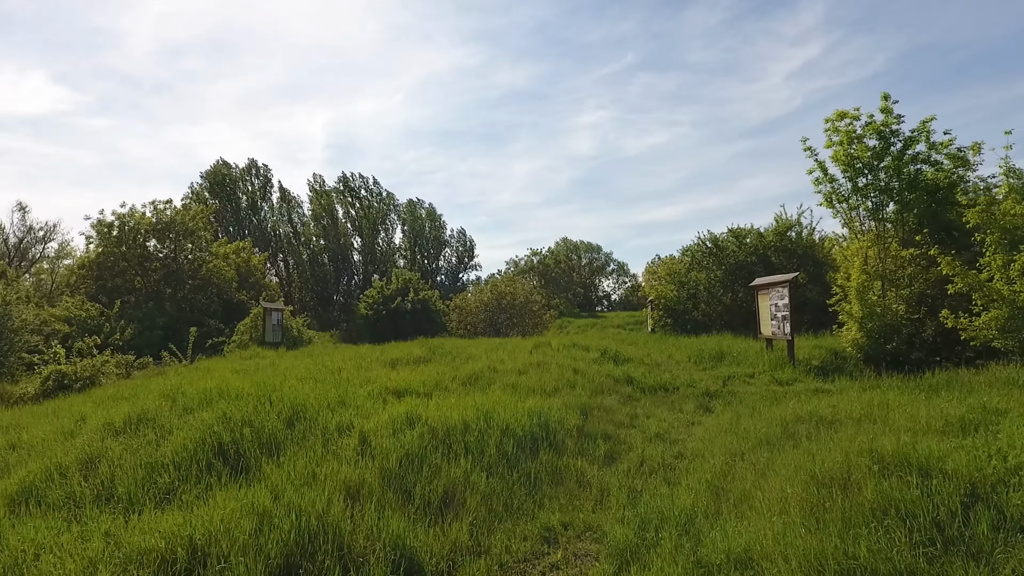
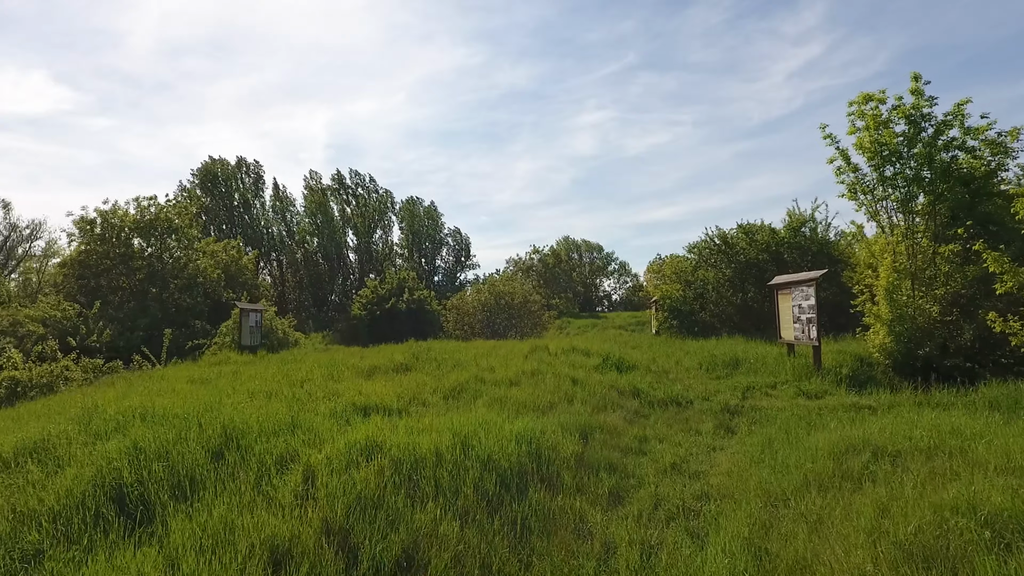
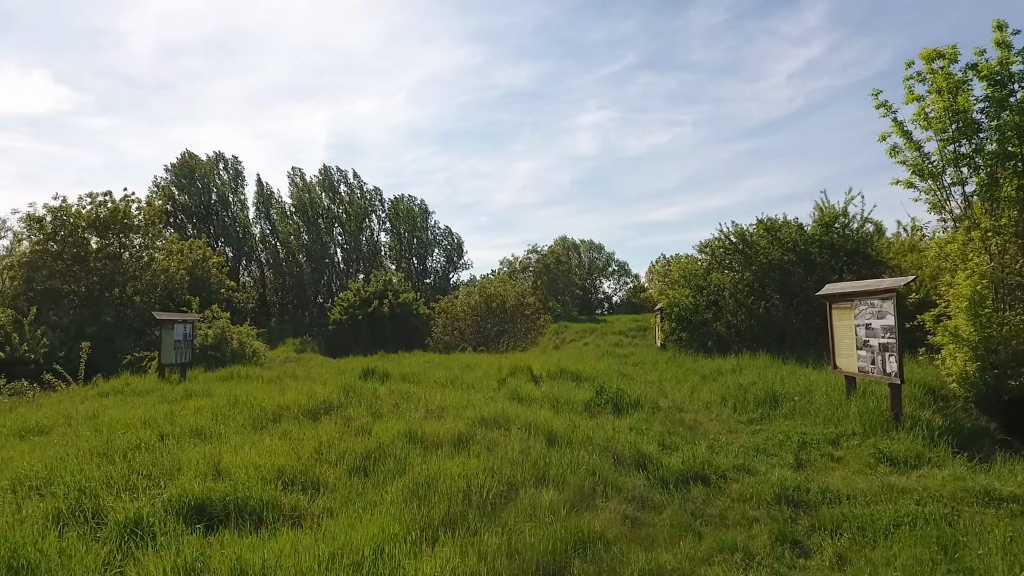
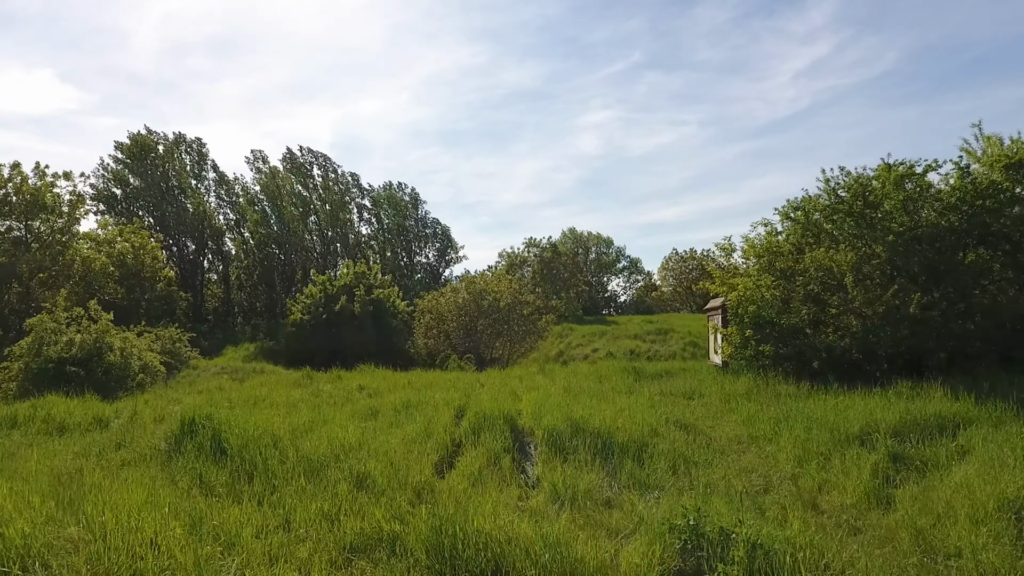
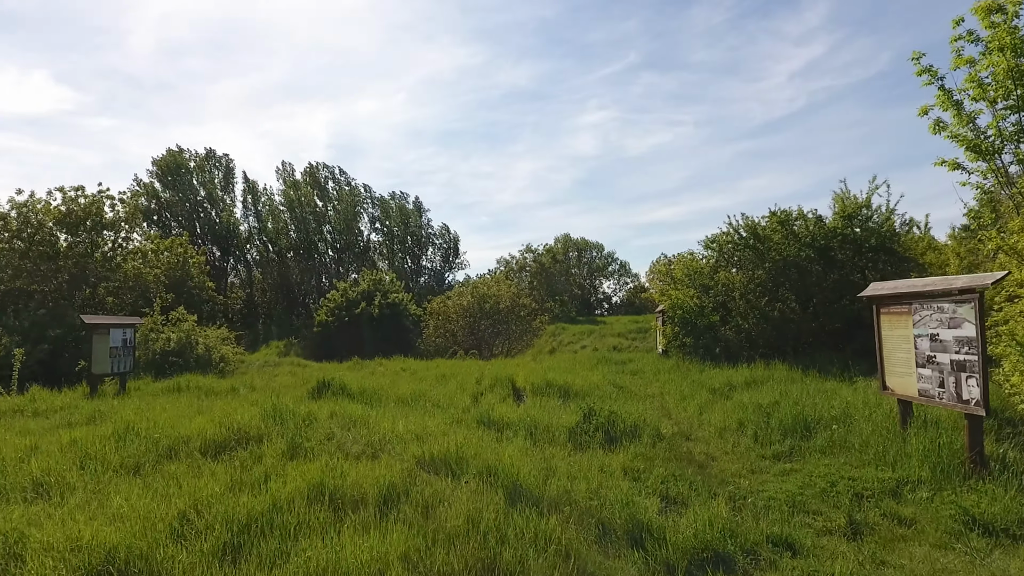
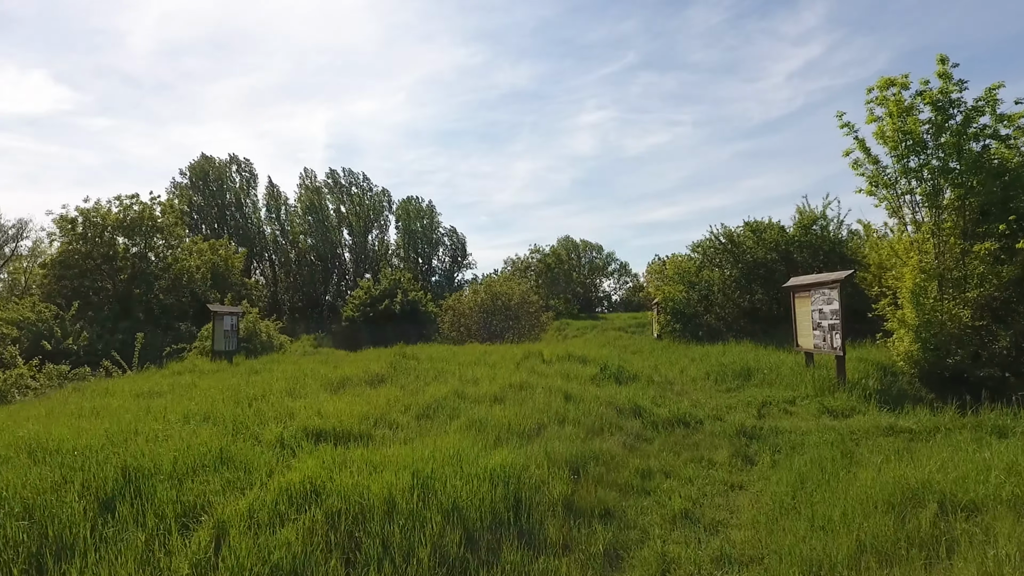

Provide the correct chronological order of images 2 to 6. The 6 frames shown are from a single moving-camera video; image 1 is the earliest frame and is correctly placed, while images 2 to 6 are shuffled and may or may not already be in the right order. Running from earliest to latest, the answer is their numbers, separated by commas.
2, 6, 3, 5, 4
